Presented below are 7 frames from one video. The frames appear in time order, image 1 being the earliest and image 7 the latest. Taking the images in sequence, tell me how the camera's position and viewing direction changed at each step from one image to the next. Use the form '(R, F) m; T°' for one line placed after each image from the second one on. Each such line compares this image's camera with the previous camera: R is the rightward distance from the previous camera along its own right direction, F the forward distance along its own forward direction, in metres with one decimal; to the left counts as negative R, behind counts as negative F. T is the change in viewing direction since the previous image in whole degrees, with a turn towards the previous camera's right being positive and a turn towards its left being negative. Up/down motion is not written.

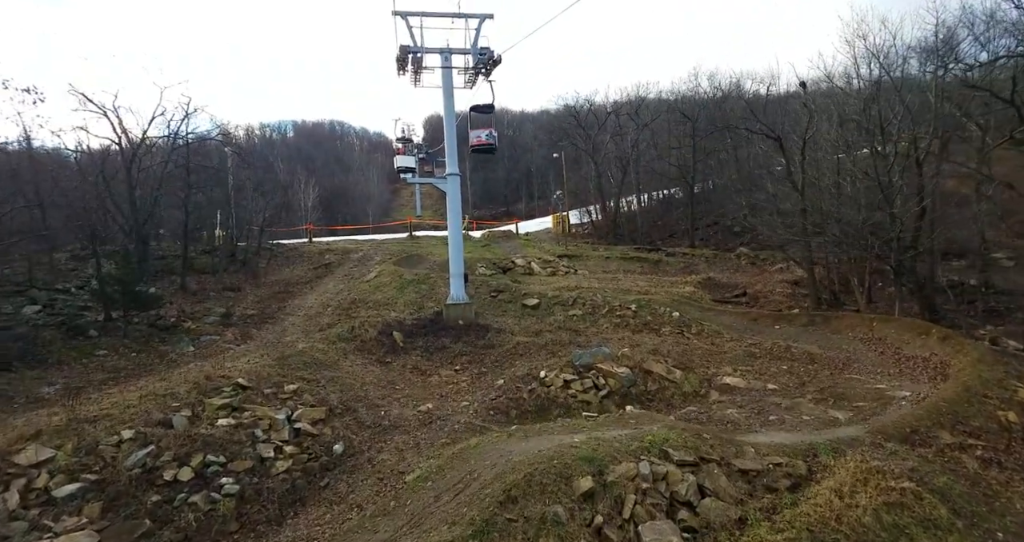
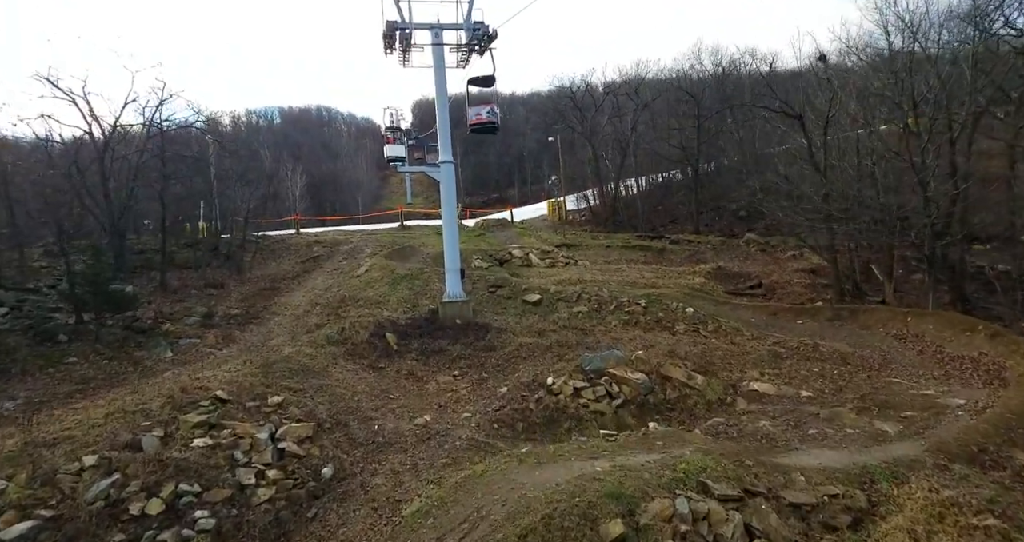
(-0.2, +1.0) m; 0°
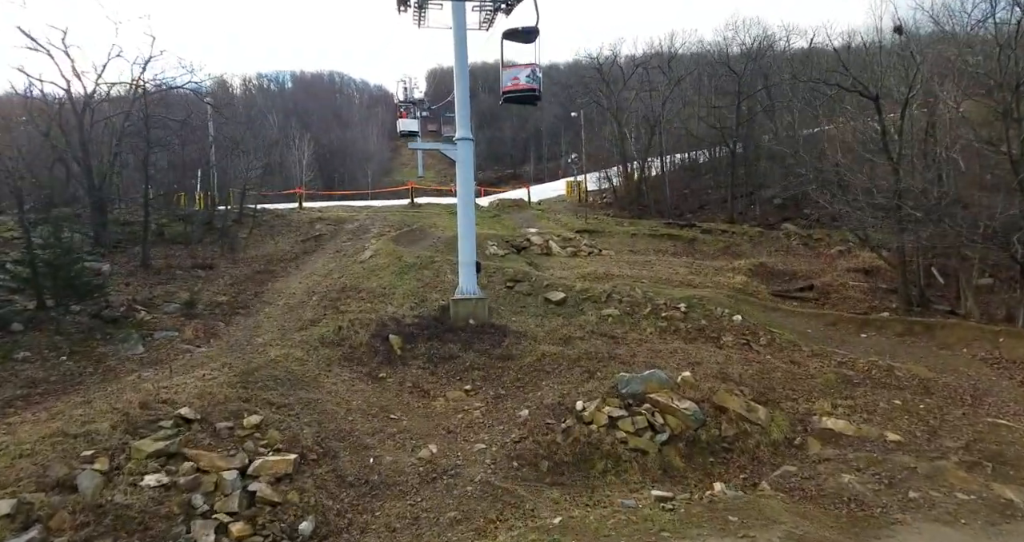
(-0.3, +1.7) m; -1°
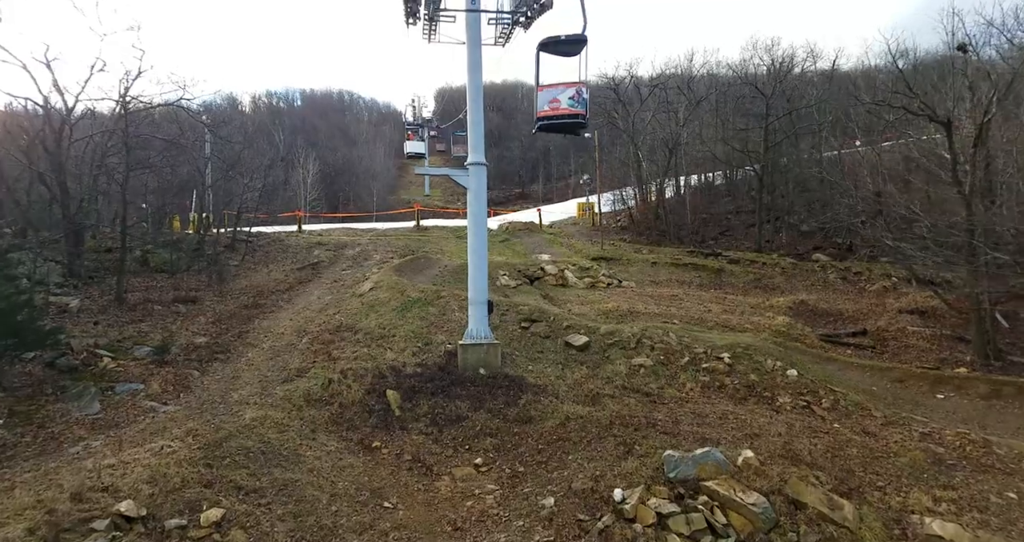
(-0.2, +1.6) m; -1°
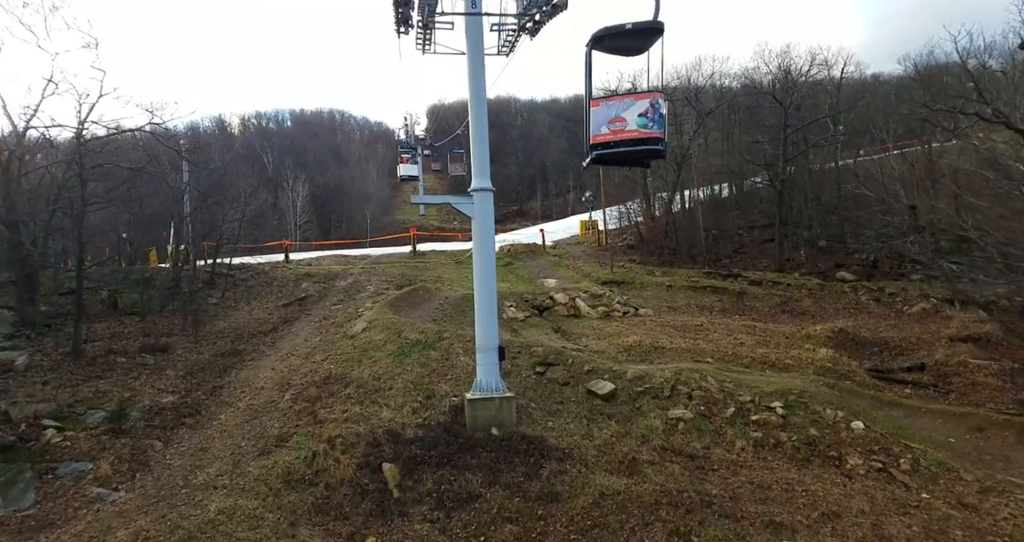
(-0.2, +1.5) m; 0°
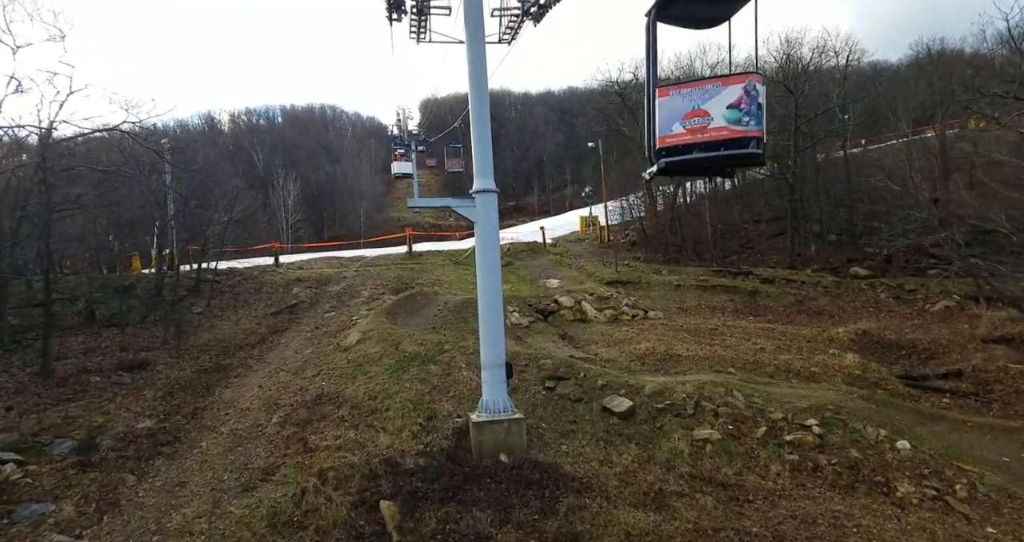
(-0.2, +0.9) m; 0°
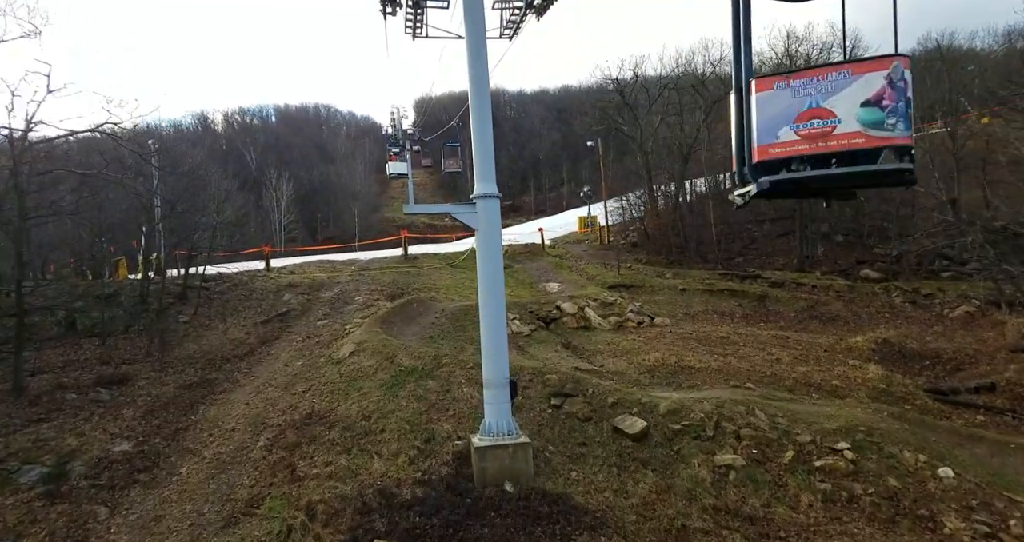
(-0.1, +0.7) m; 0°
